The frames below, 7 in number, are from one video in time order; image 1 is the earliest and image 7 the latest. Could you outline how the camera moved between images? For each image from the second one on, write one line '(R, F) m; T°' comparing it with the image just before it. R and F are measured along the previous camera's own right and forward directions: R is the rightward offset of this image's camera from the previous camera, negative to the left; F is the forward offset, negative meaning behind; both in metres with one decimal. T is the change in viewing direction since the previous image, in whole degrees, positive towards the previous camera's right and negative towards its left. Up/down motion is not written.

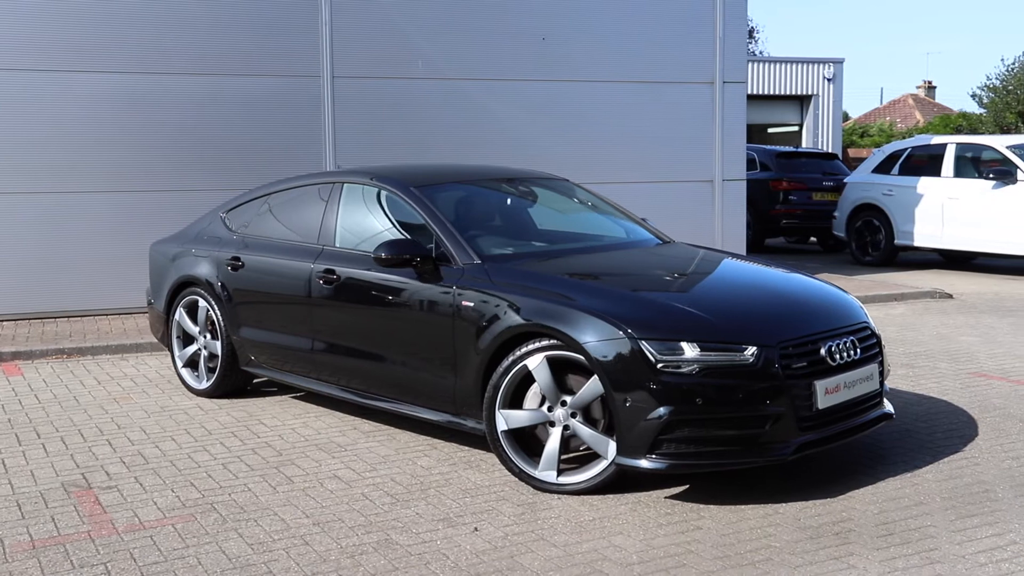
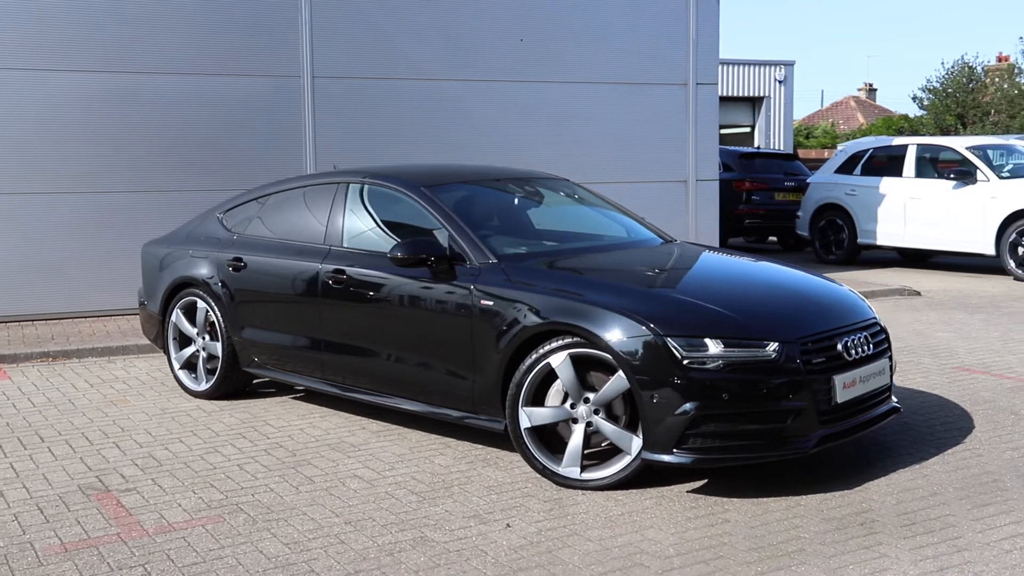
(-0.3, 0.0) m; +3°
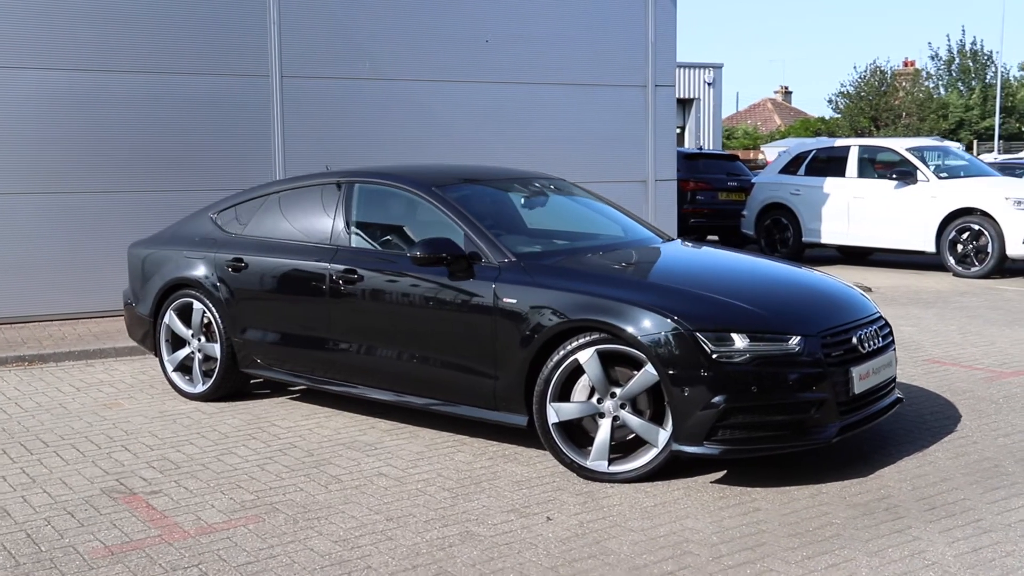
(-0.5, -0.1) m; +4°
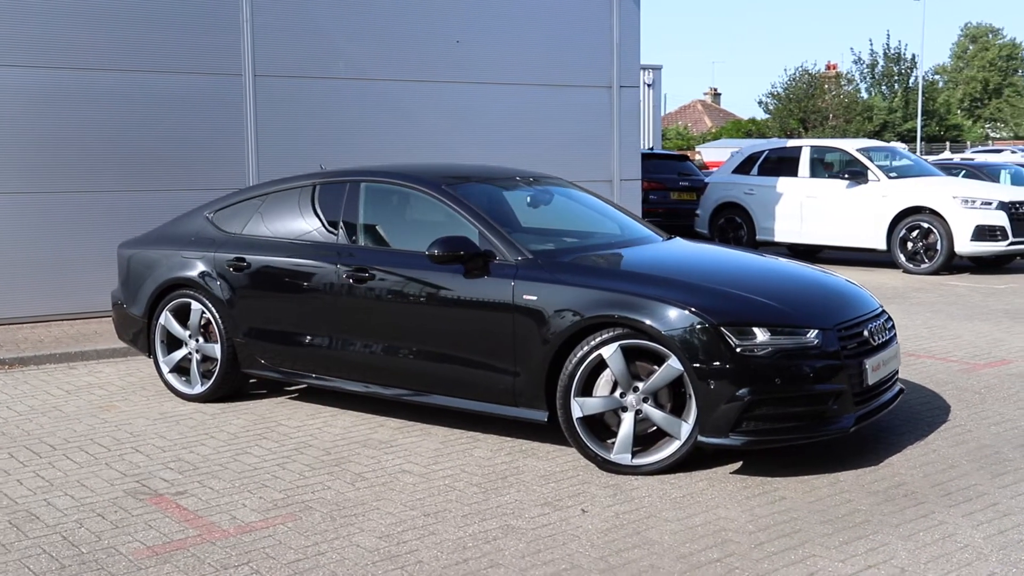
(-0.4, 0.0) m; +4°
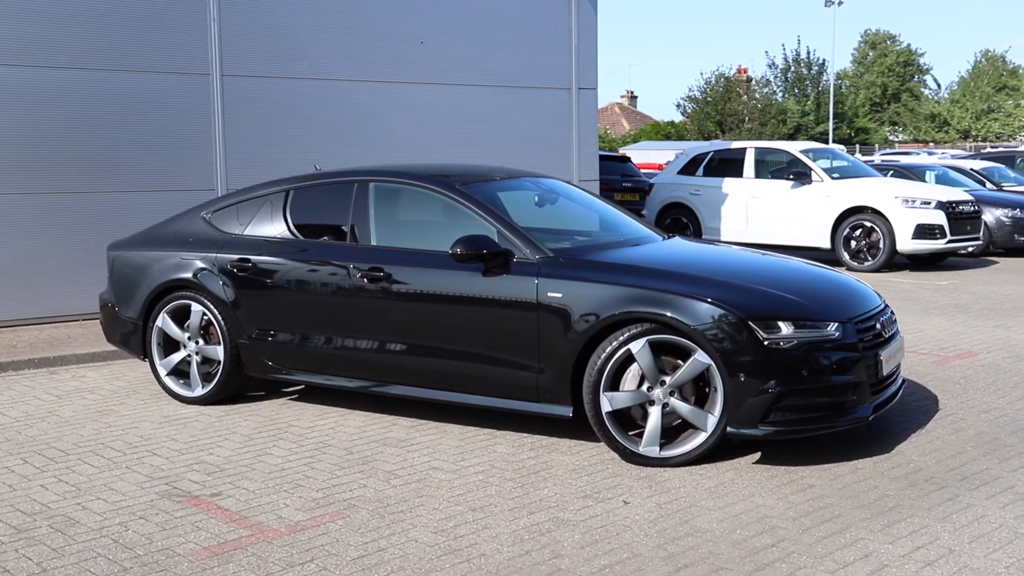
(-0.5, 0.0) m; +4°
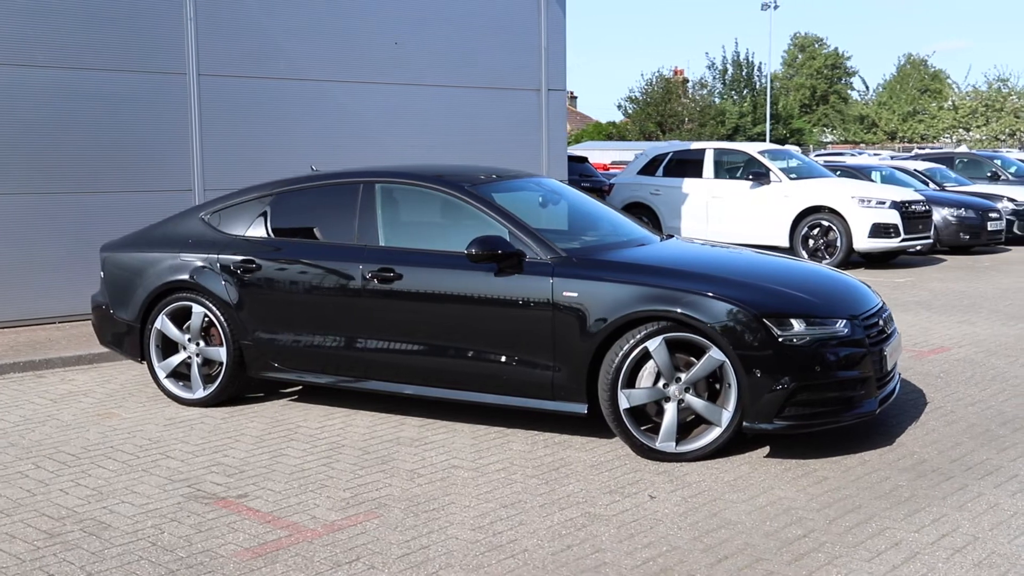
(-0.4, -0.1) m; +3°
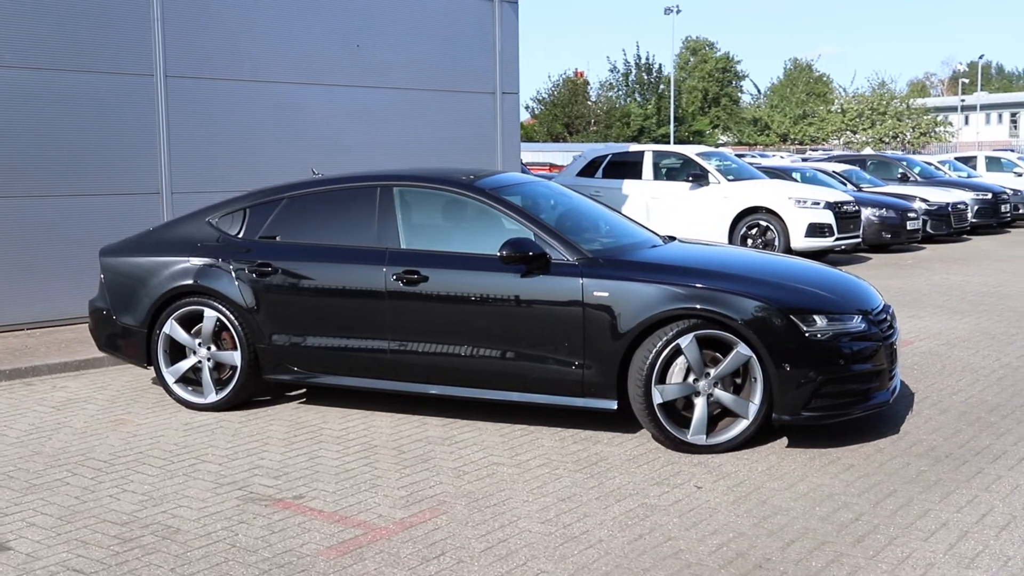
(-0.7, -0.1) m; +5°
